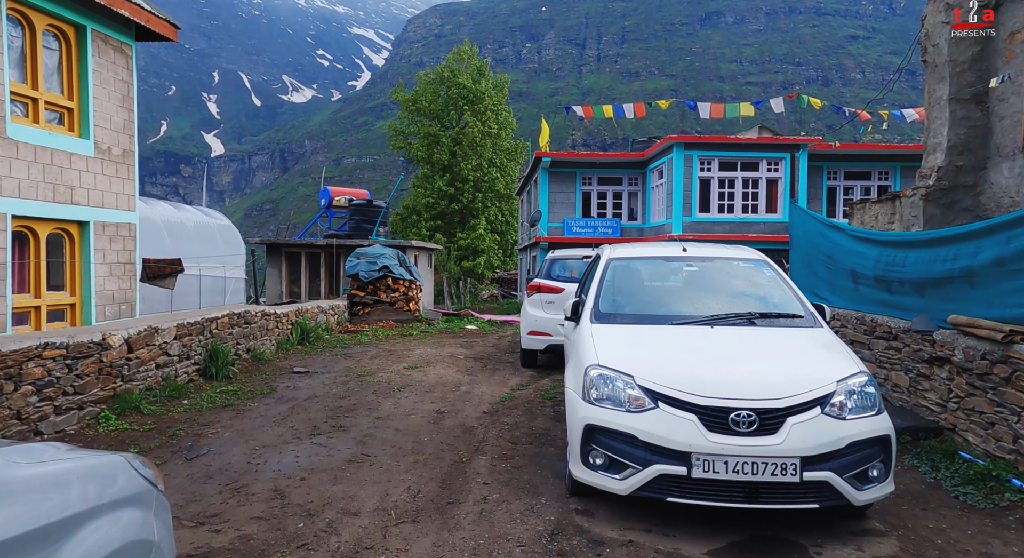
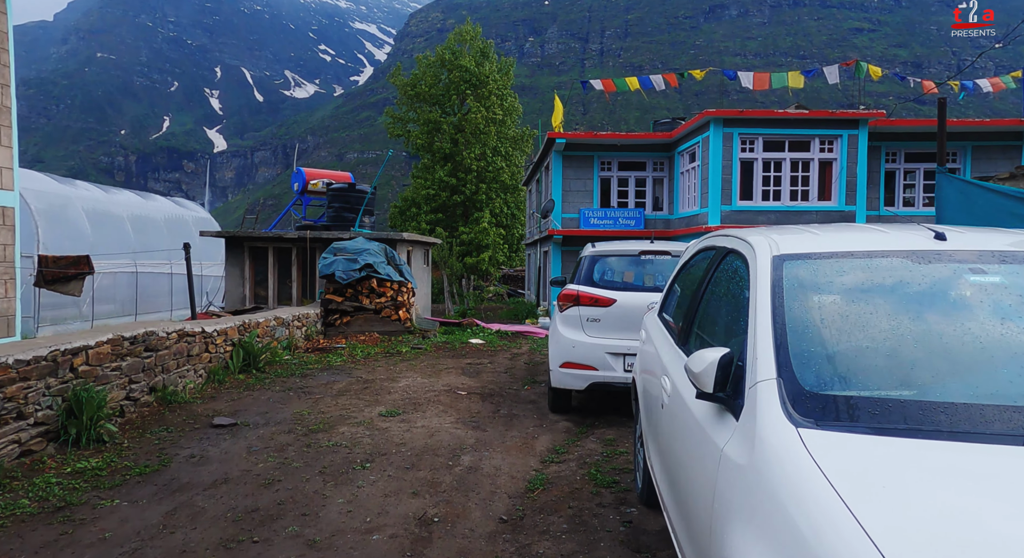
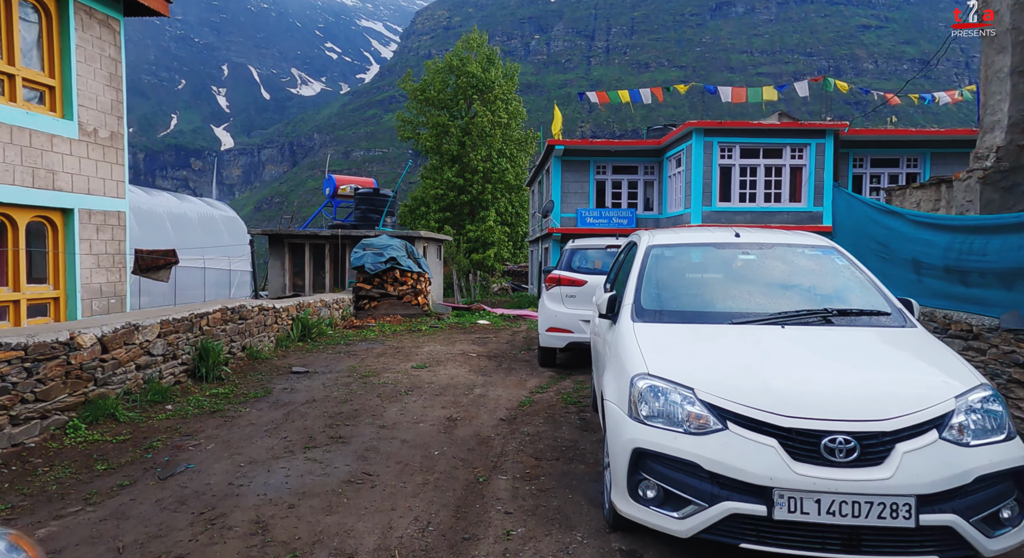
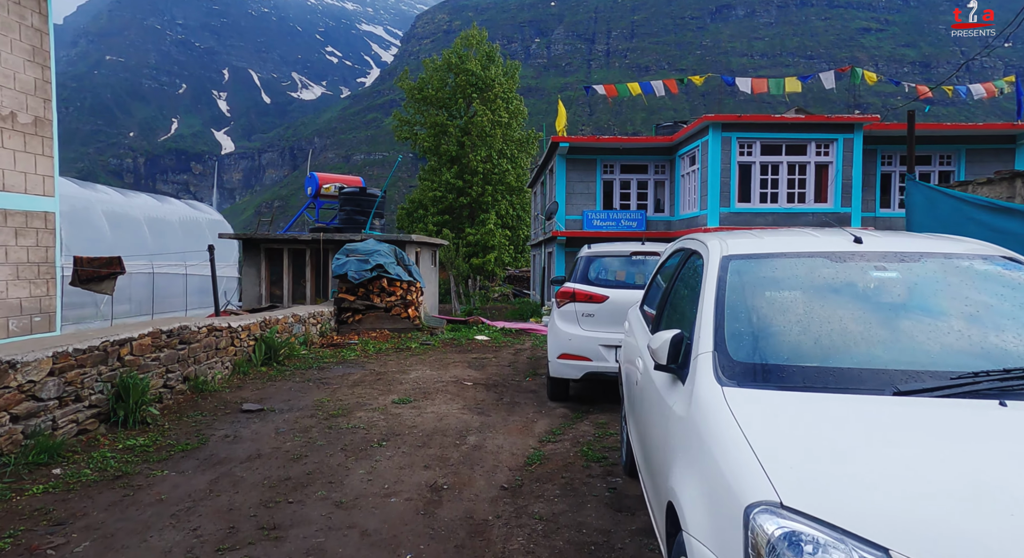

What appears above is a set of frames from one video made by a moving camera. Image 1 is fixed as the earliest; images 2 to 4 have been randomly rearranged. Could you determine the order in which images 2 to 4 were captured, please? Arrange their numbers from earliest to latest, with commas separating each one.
3, 4, 2
